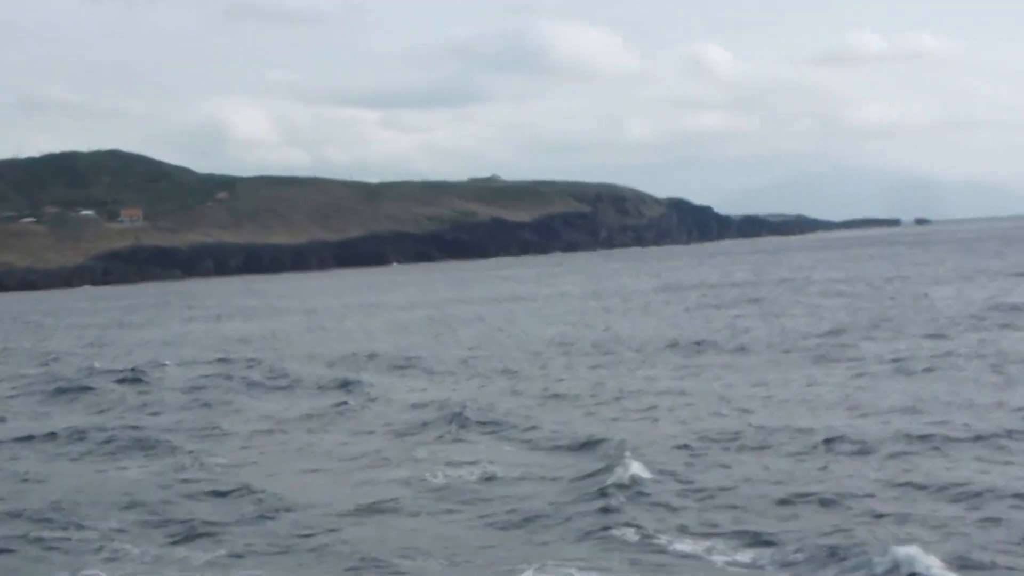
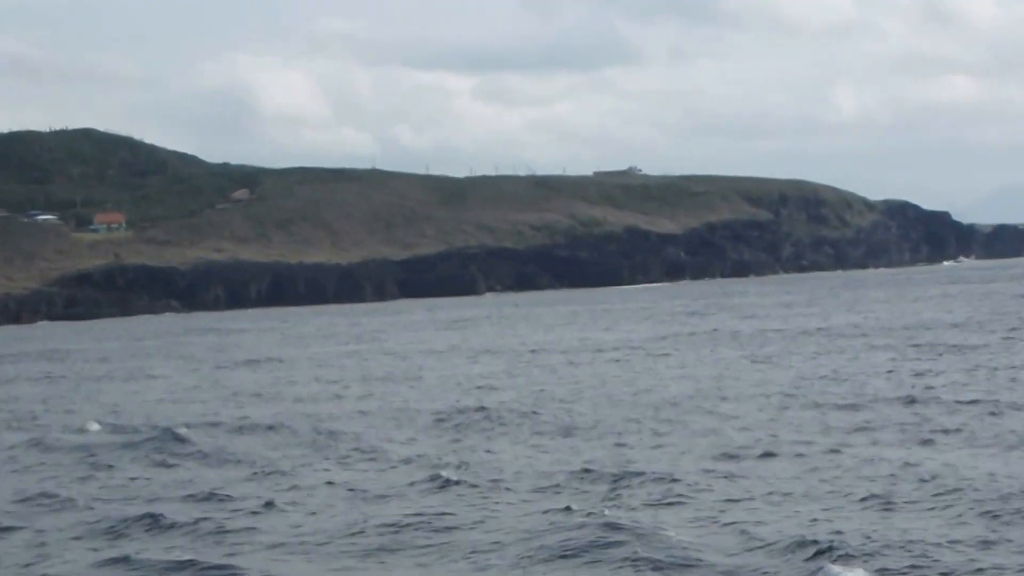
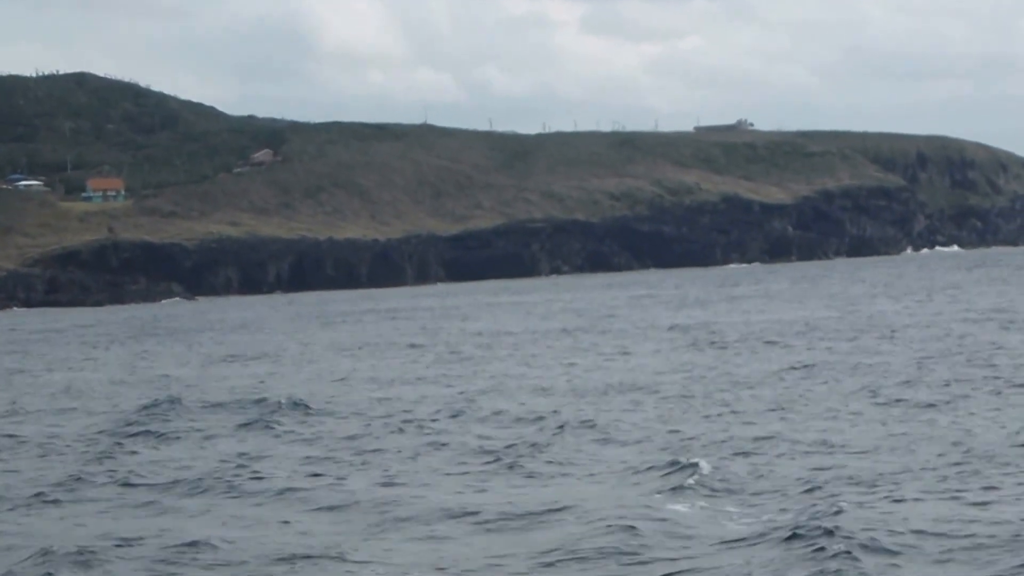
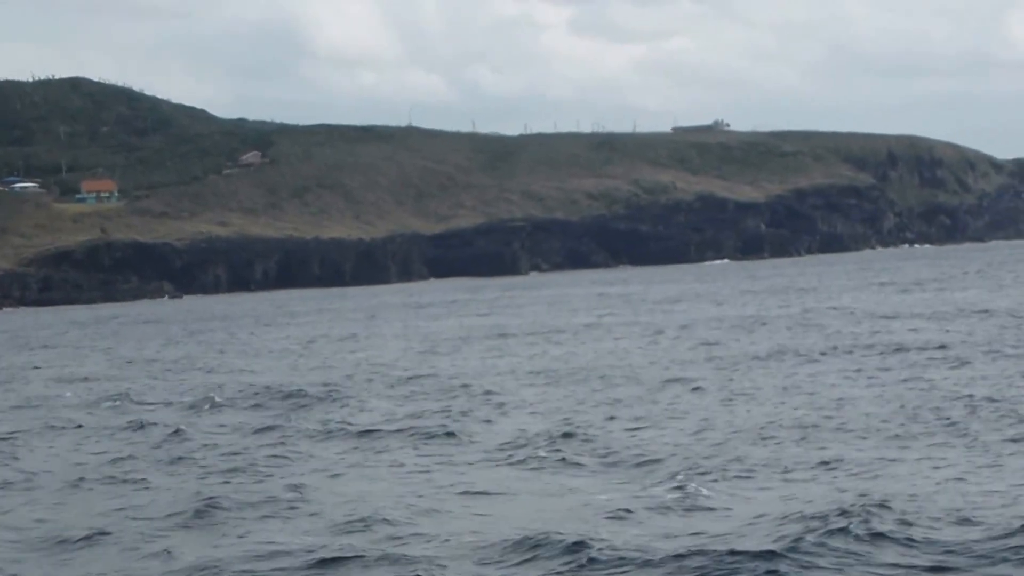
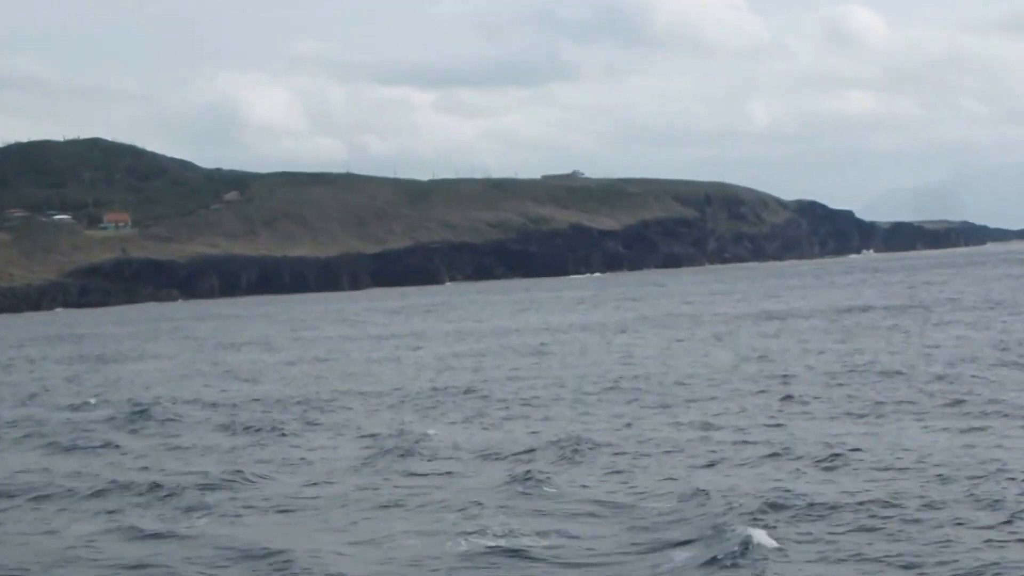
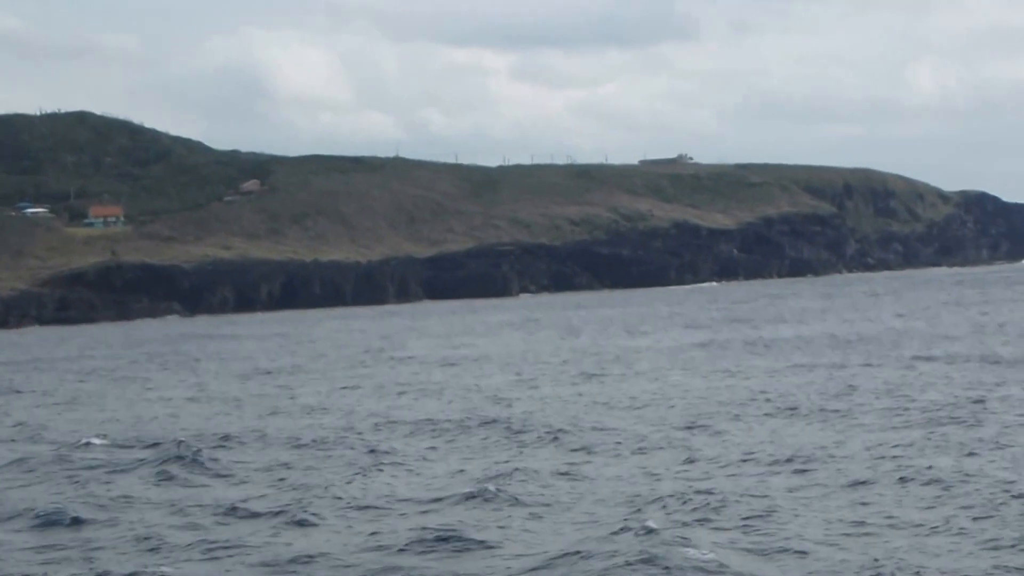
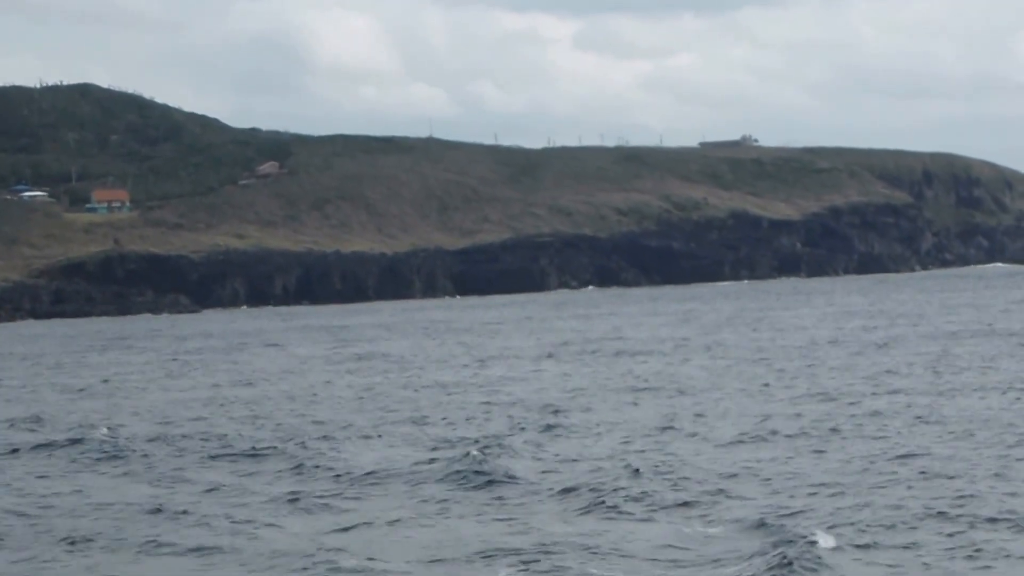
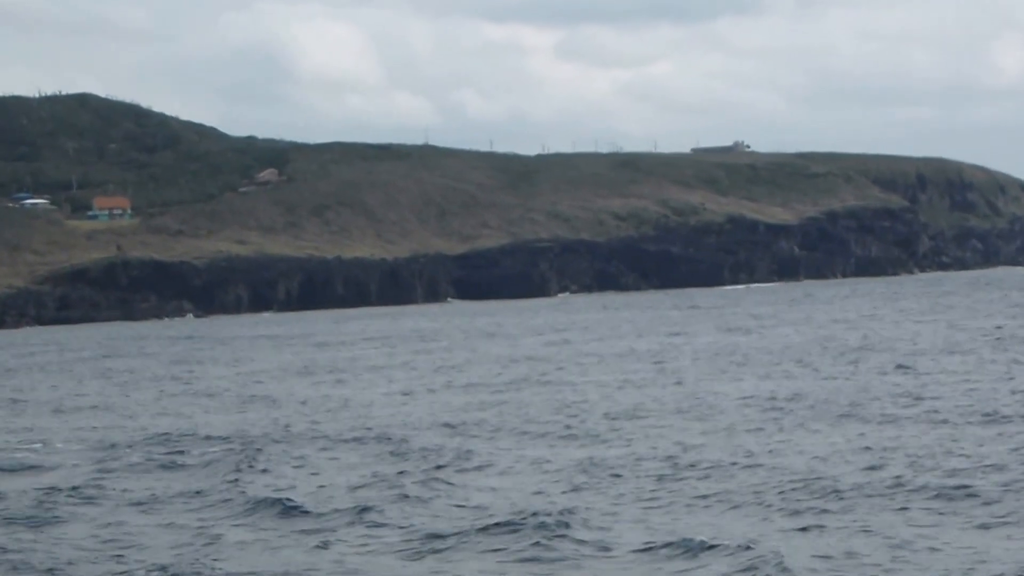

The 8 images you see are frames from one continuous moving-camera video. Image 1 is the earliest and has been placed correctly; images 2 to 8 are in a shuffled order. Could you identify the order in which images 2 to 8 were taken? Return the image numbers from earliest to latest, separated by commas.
5, 2, 6, 8, 7, 3, 4
